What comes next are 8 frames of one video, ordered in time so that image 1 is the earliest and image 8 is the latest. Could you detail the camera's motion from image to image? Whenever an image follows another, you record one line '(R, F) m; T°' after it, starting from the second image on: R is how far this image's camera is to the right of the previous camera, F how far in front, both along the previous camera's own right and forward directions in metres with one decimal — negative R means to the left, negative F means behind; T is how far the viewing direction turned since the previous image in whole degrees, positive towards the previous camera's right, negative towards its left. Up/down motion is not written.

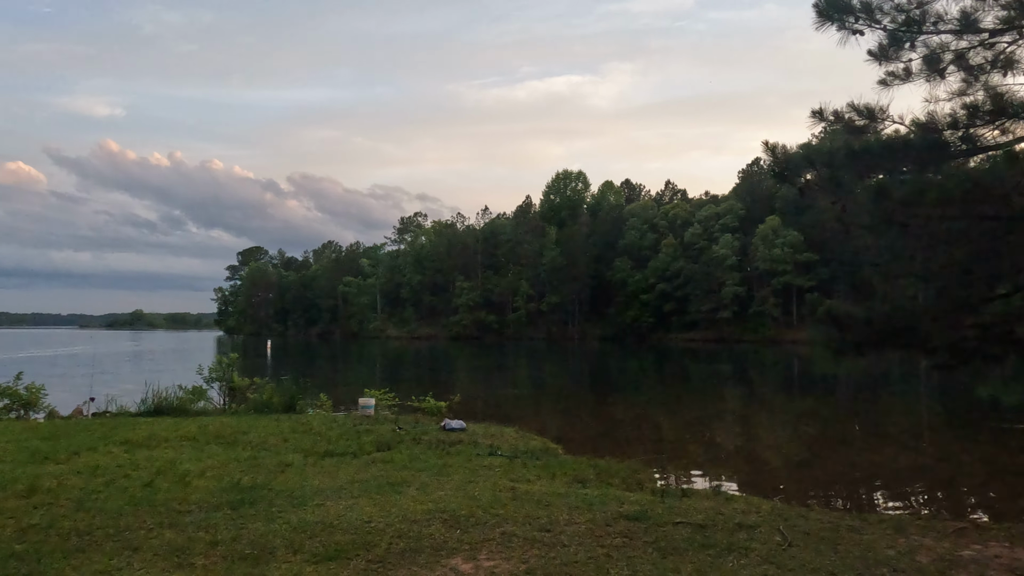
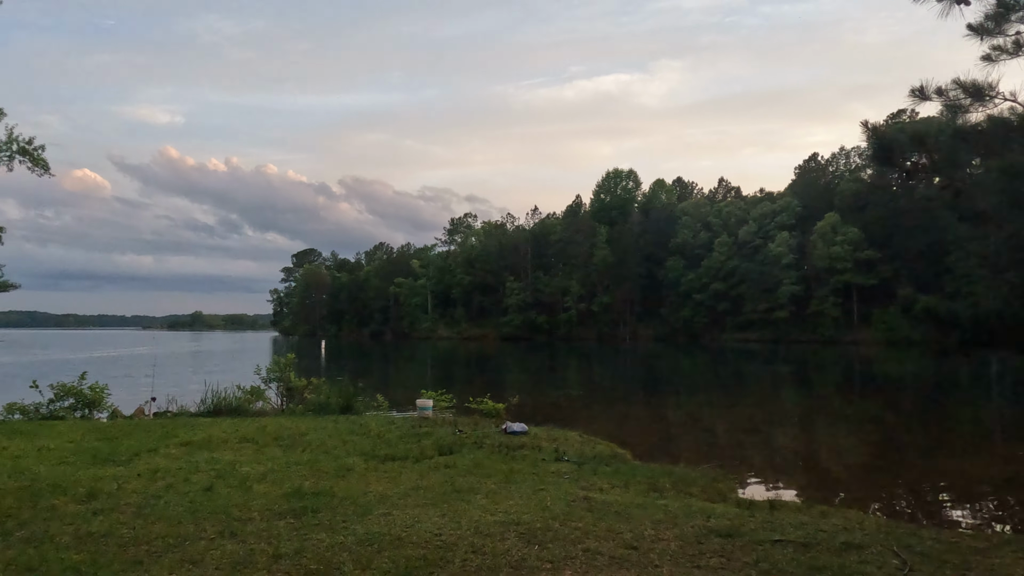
(-0.2, +0.3) m; -4°
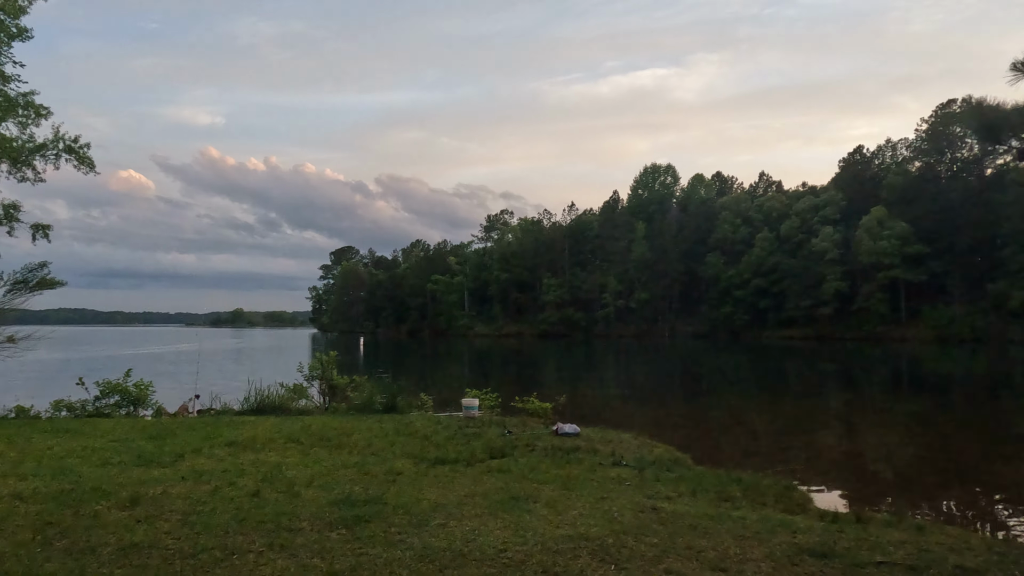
(-0.2, +0.3) m; -3°
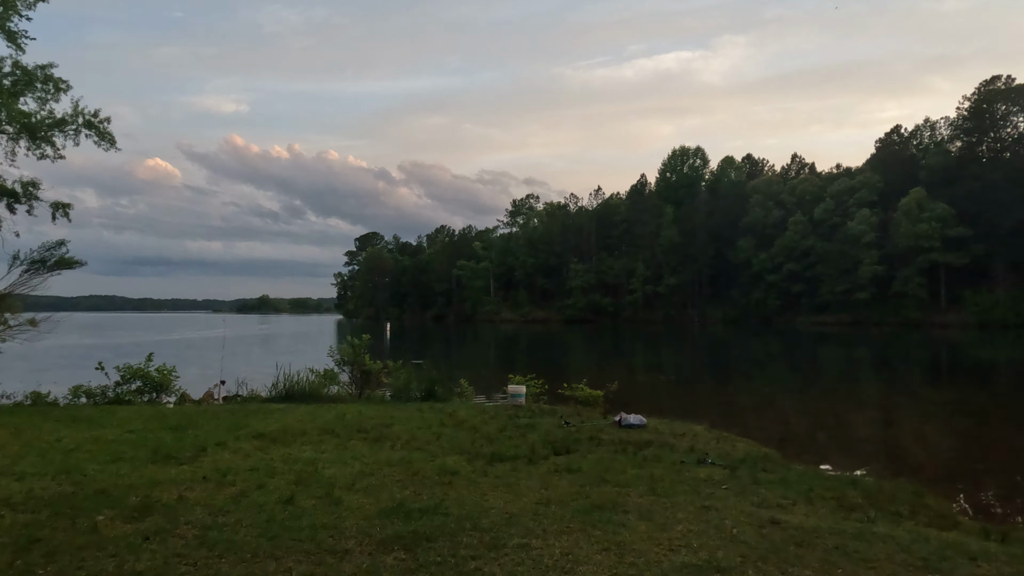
(-0.3, +0.8) m; -2°
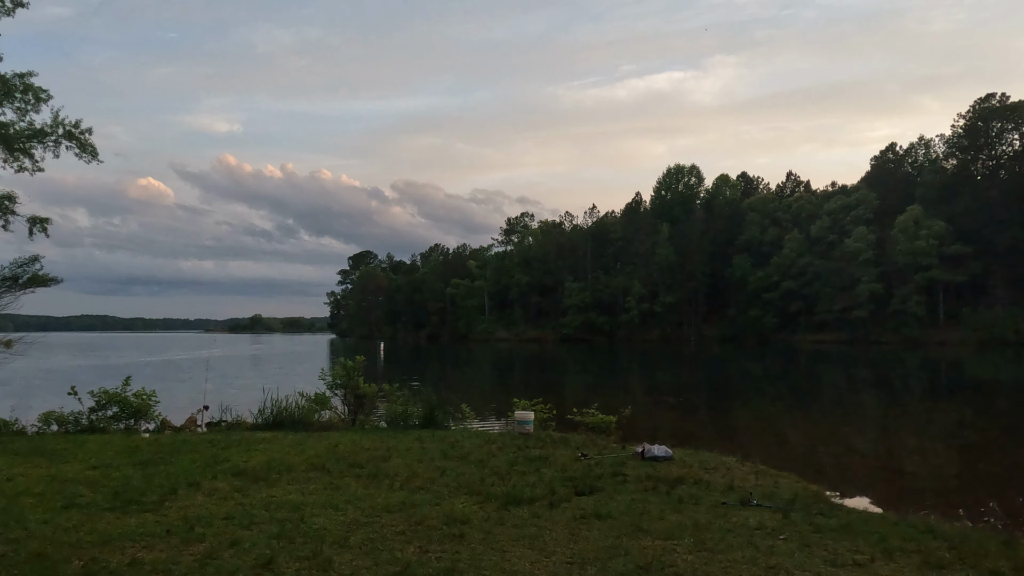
(-0.1, +0.7) m; +1°
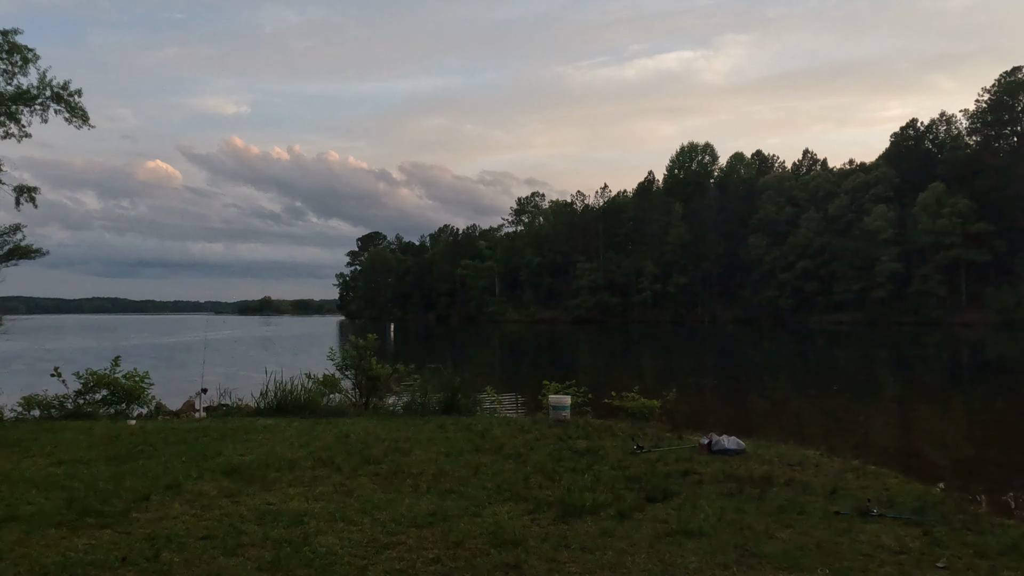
(-0.2, +1.0) m; -1°
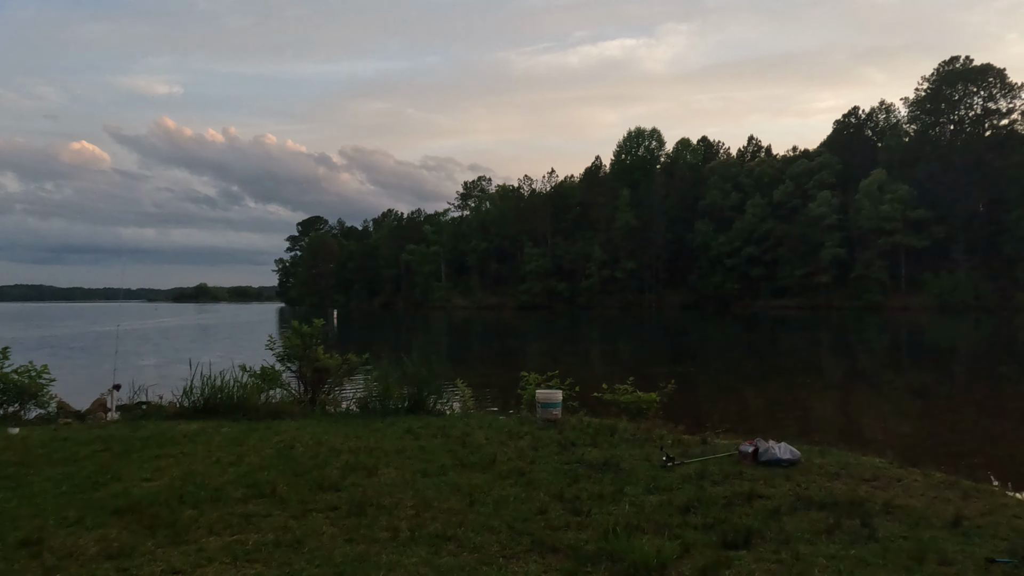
(-0.3, +1.2) m; +4°
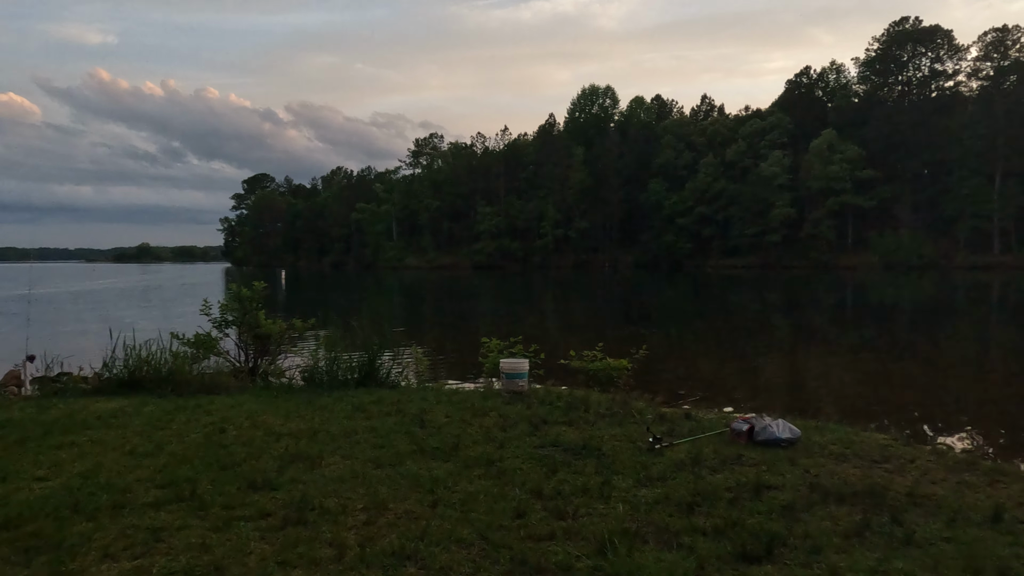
(-0.1, +0.6) m; +4°
